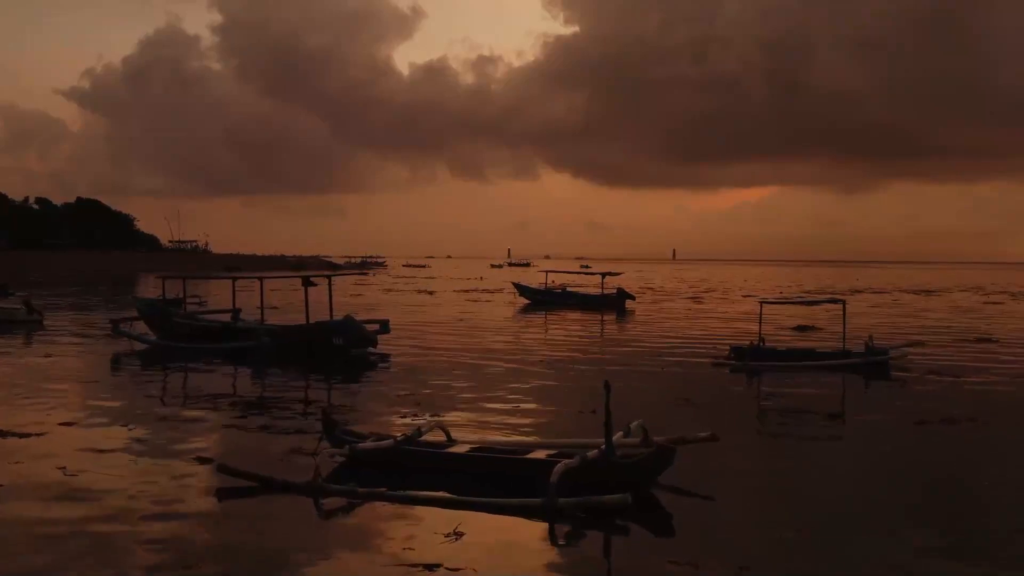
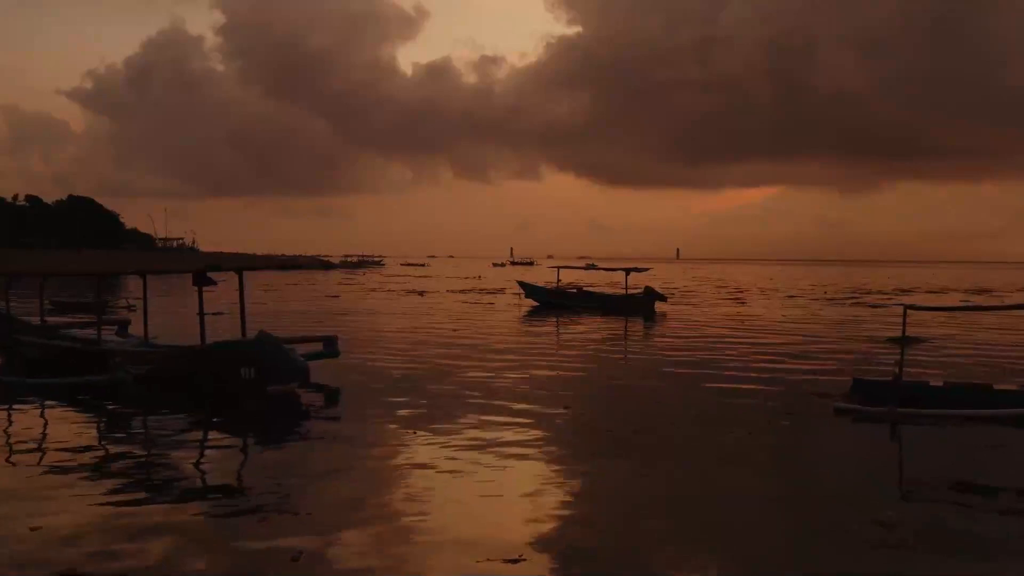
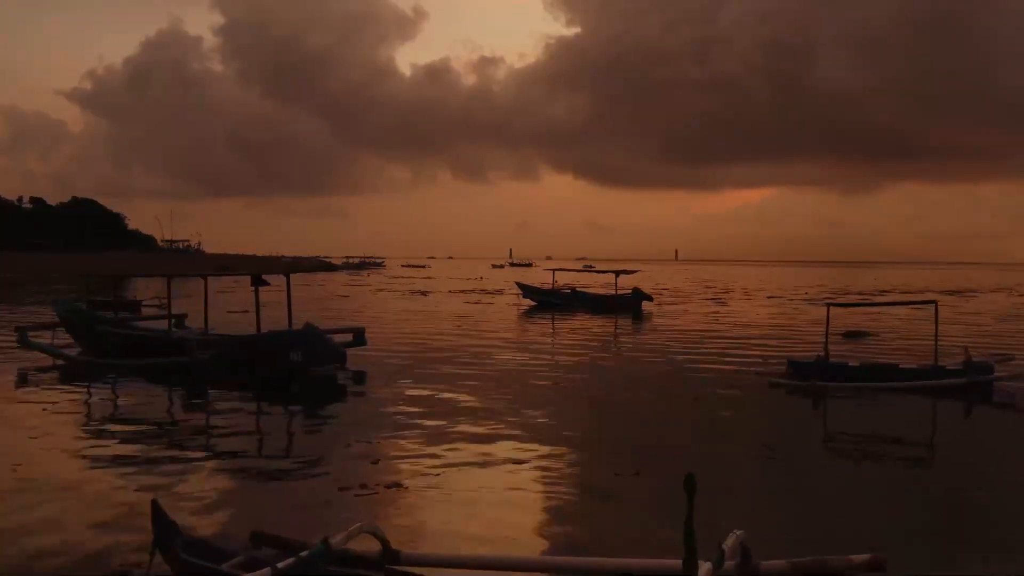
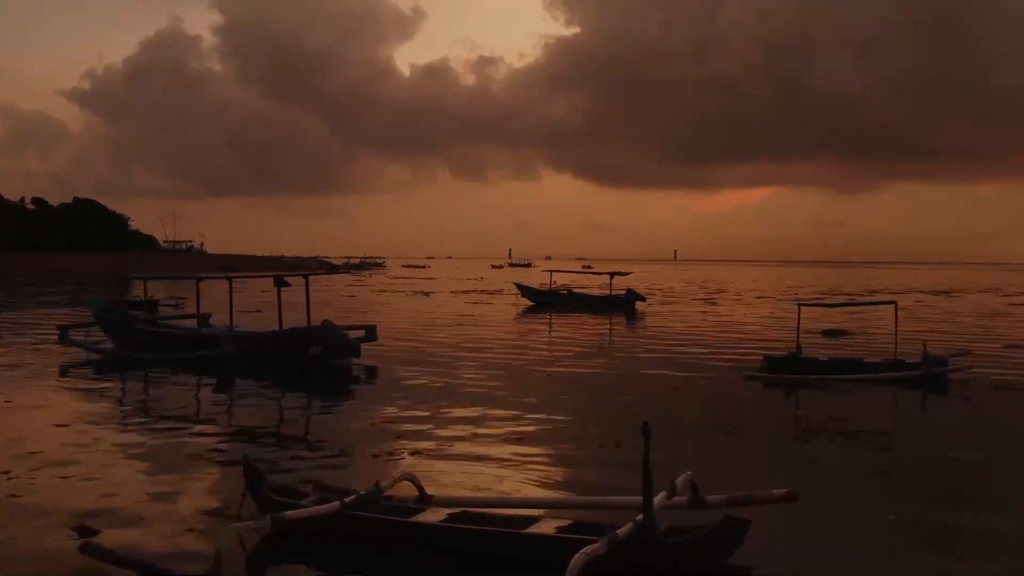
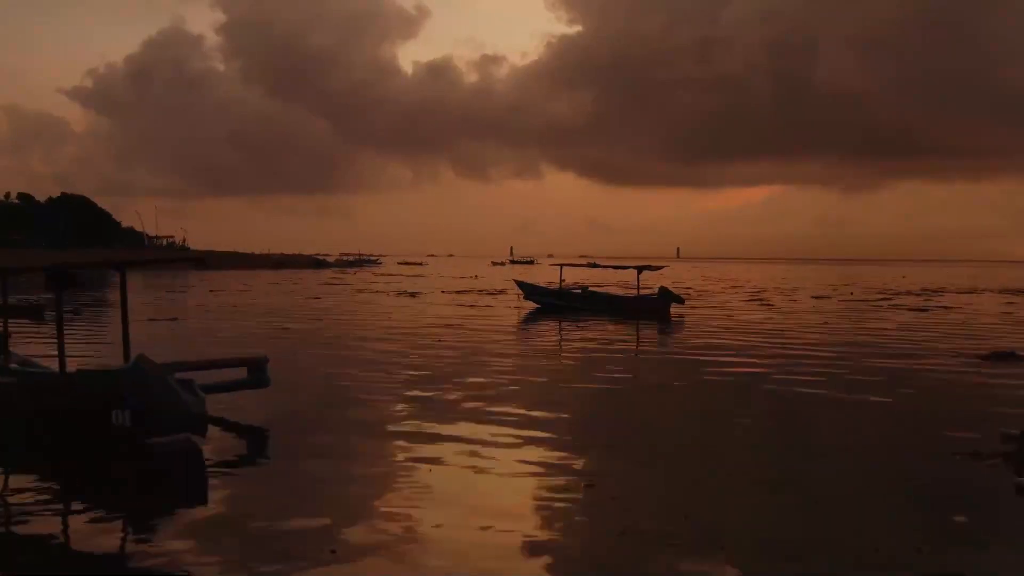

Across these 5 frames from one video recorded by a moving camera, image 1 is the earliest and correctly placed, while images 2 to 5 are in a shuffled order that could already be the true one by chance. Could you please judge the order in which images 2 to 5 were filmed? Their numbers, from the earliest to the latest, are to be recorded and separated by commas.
4, 3, 2, 5
